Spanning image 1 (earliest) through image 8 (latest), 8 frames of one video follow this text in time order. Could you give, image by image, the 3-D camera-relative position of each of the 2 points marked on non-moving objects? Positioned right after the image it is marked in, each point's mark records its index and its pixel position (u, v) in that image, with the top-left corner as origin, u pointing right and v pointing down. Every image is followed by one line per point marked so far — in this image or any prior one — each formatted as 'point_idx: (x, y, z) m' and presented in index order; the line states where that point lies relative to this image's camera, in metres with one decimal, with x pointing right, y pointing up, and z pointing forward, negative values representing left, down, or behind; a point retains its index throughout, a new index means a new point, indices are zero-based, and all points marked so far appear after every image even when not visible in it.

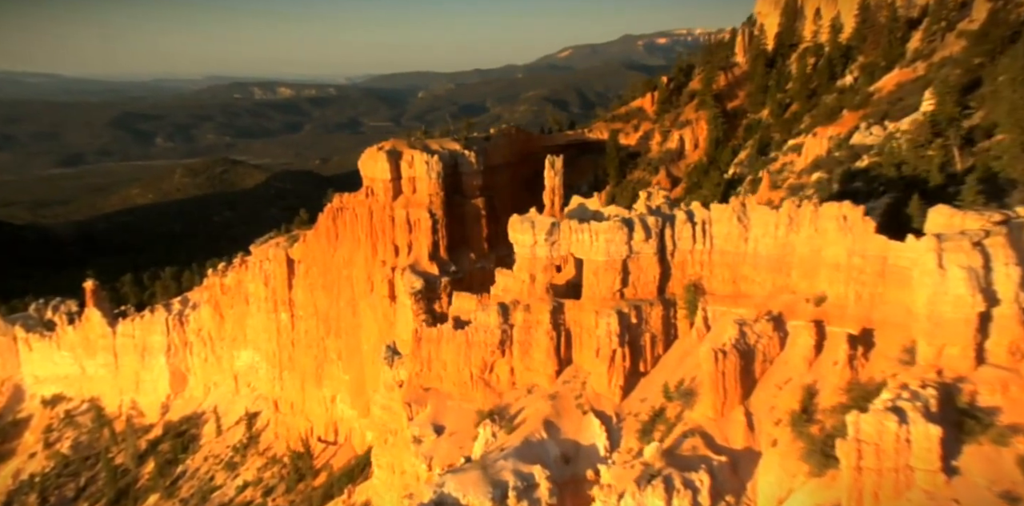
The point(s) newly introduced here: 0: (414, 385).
0: (-1.6, -2.3, +12.9) m
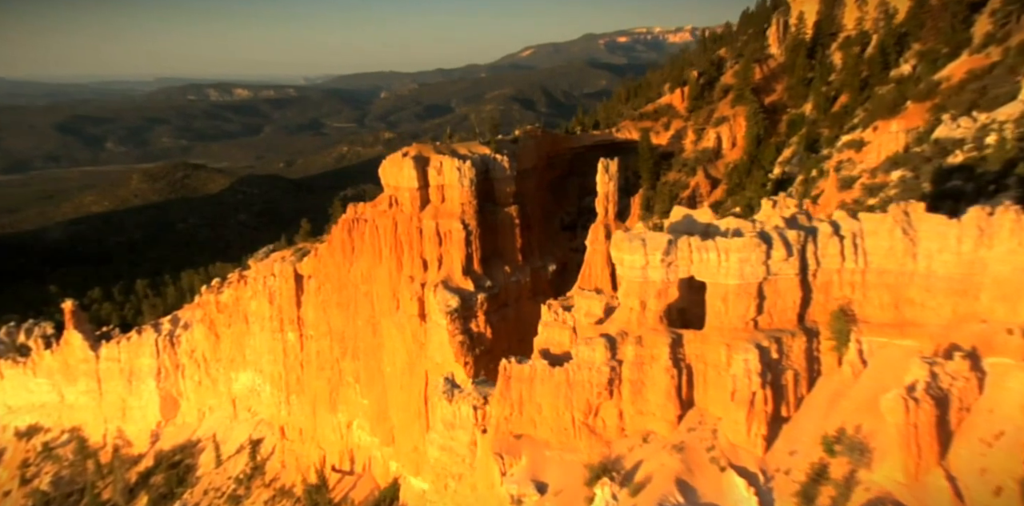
0: (-0.1, -2.7, +11.0) m
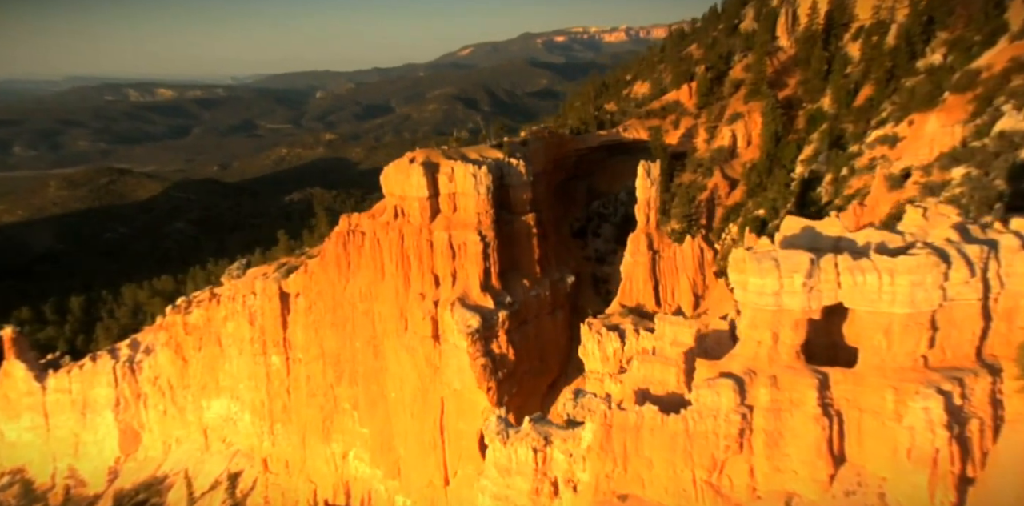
0: (+1.1, -3.0, +9.2) m
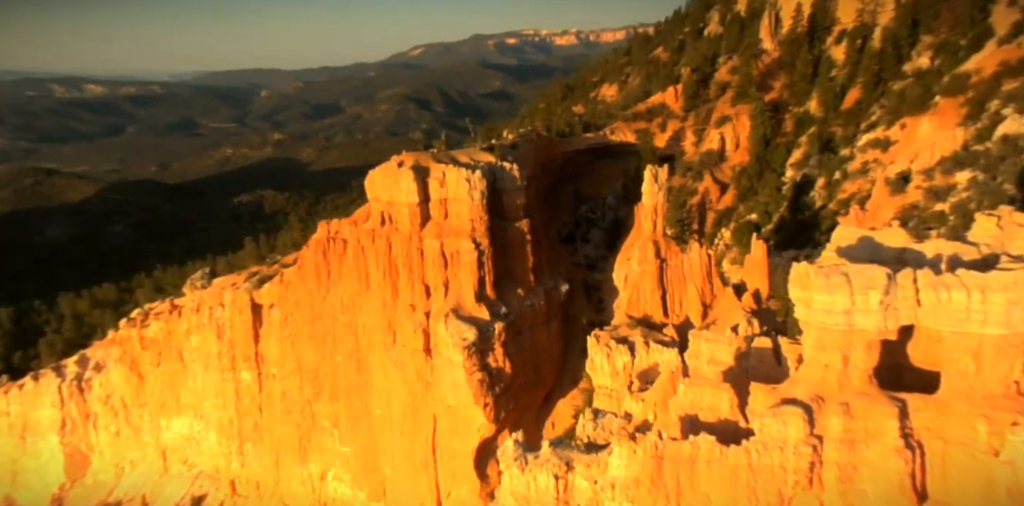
0: (+1.6, -3.2, +8.4) m
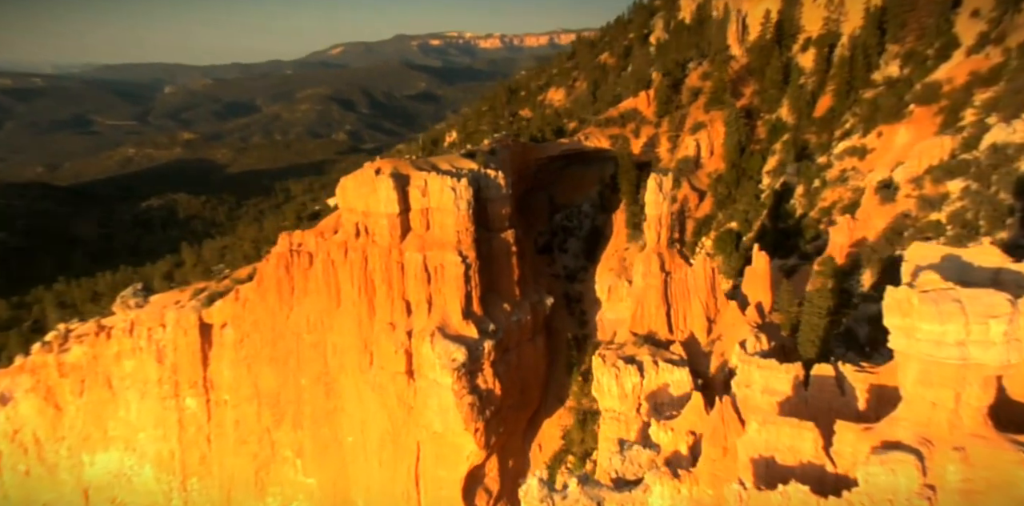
0: (+2.2, -3.4, +7.4) m
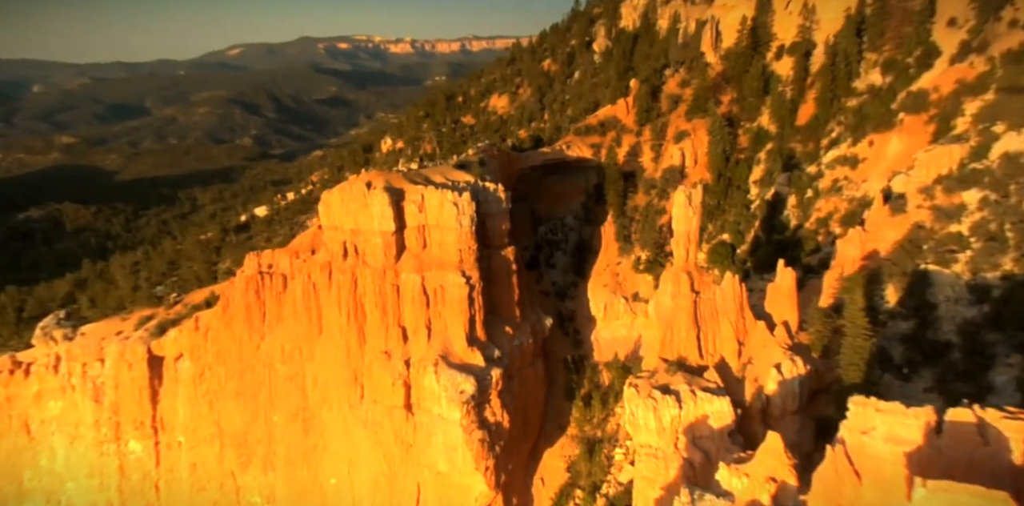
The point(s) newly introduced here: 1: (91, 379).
0: (+3.3, -3.7, +6.3) m
1: (-10.3, -3.1, +18.1) m
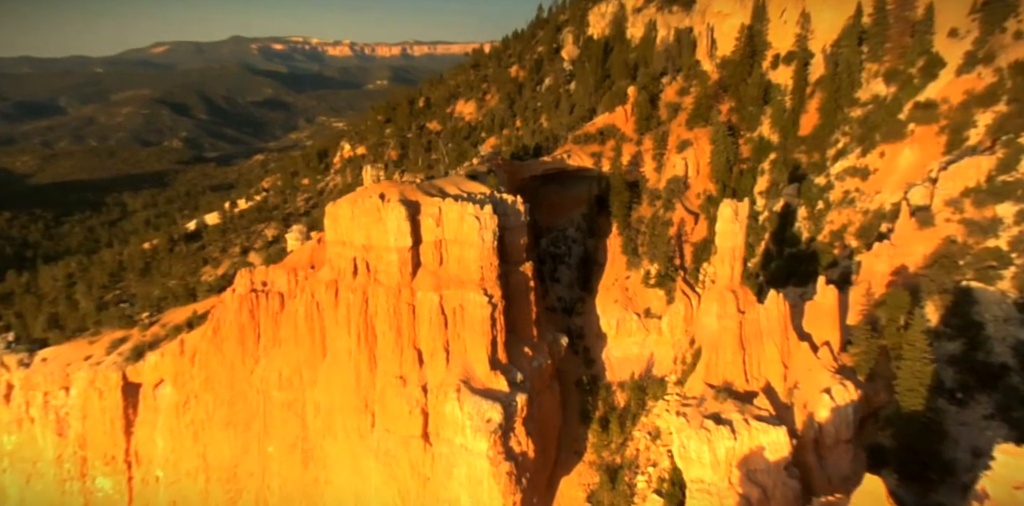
0: (+4.4, -3.9, +5.4) m
1: (-10.0, -3.4, +16.3) m
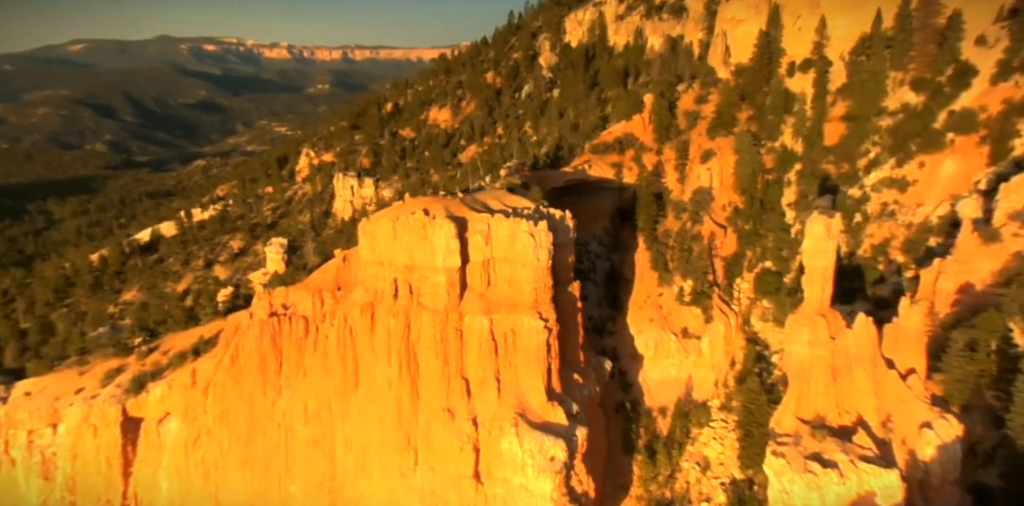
0: (+5.9, -4.2, +4.2) m
1: (-9.1, -3.8, +14.2) m
